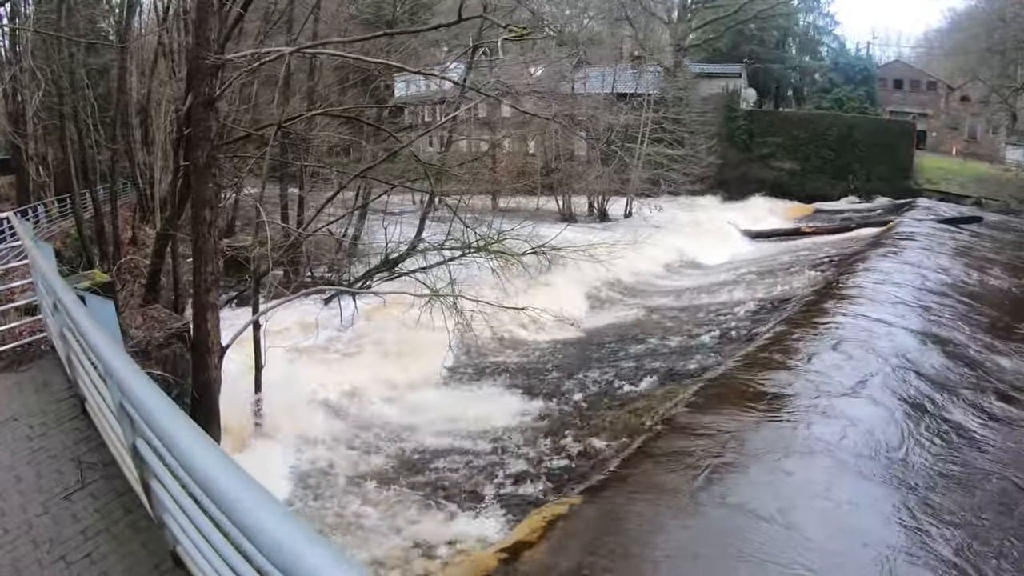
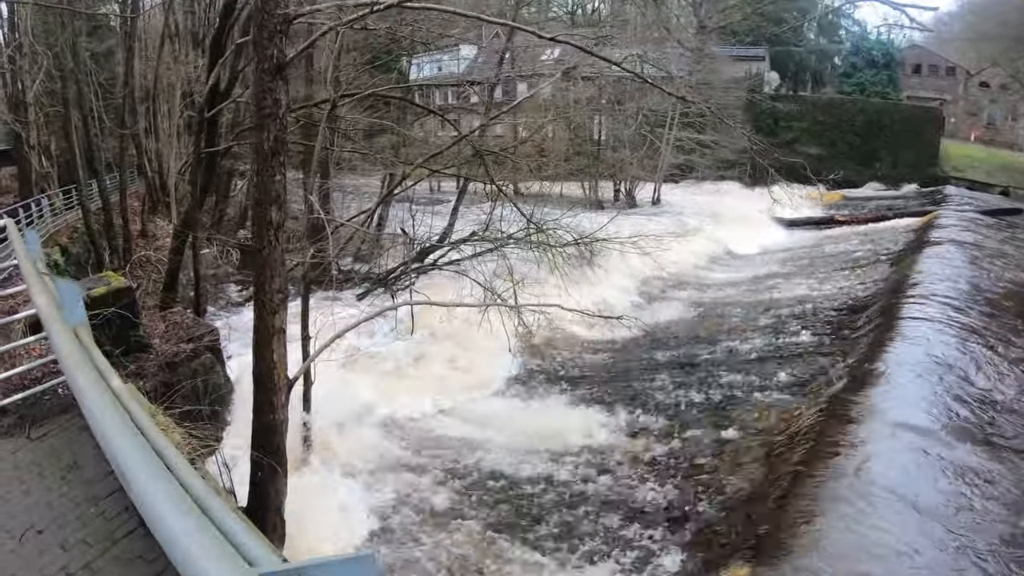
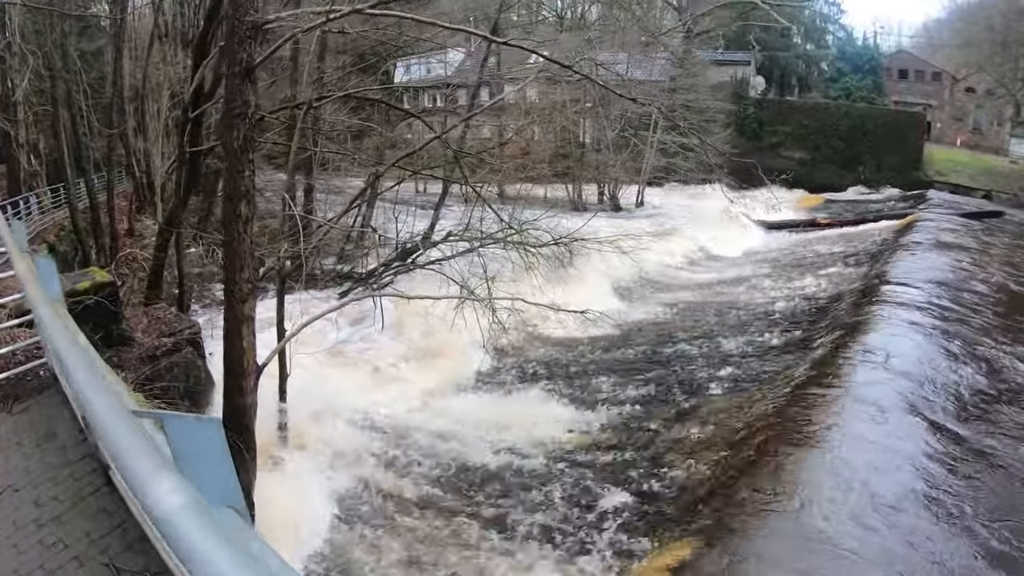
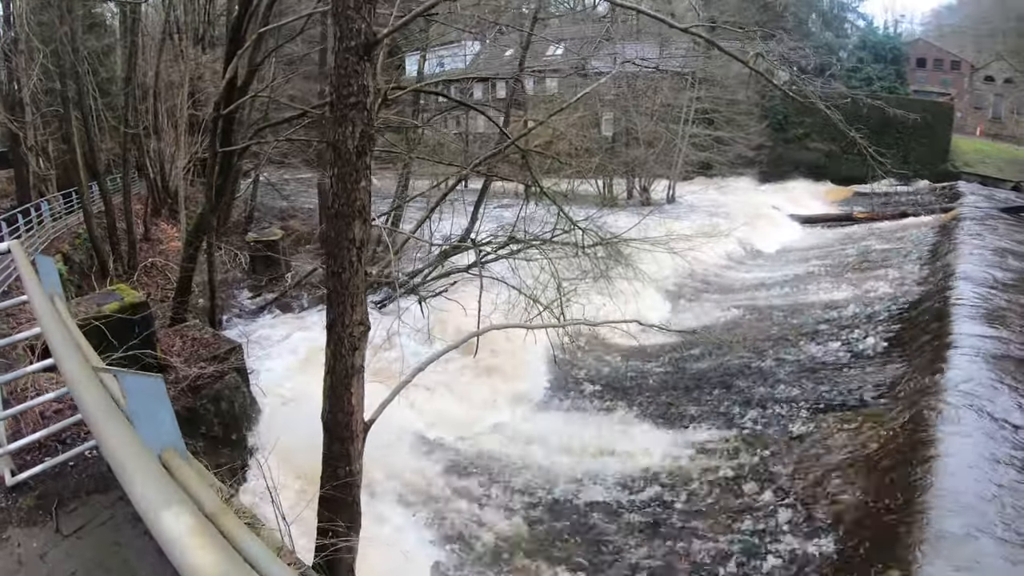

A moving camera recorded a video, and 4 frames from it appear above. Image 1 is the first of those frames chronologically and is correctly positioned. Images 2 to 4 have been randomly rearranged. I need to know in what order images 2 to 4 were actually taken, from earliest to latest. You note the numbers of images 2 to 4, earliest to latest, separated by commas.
3, 2, 4
